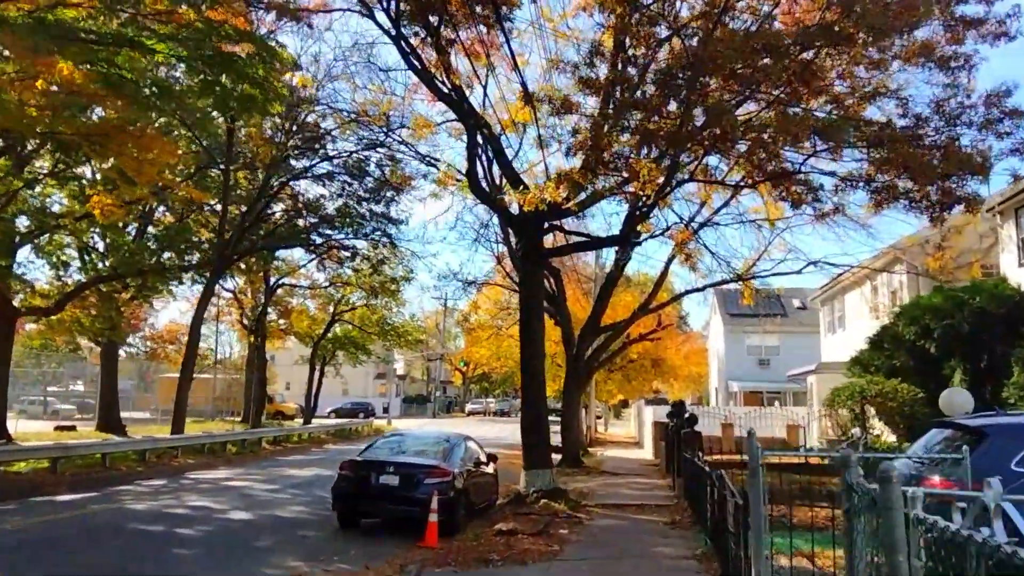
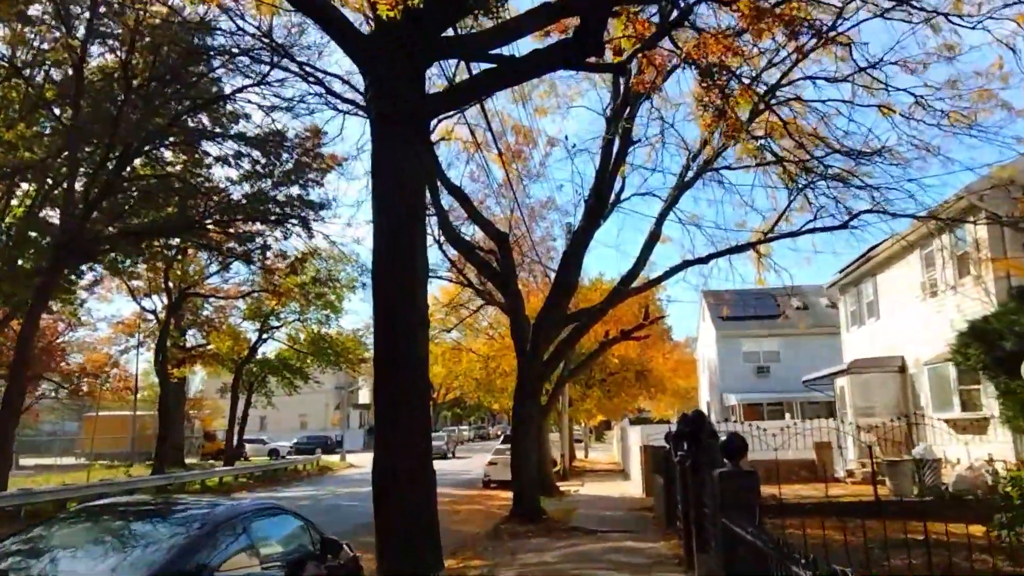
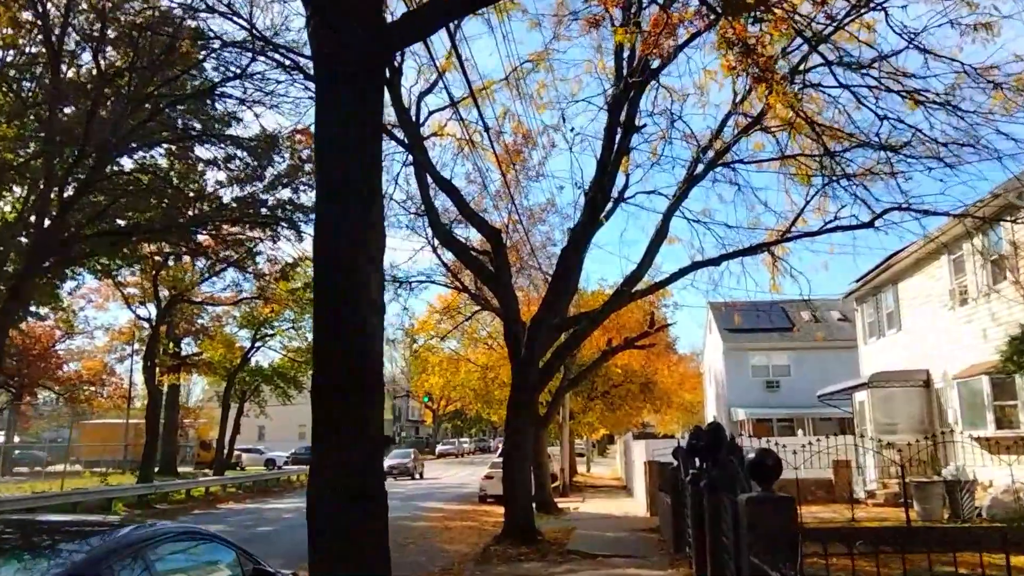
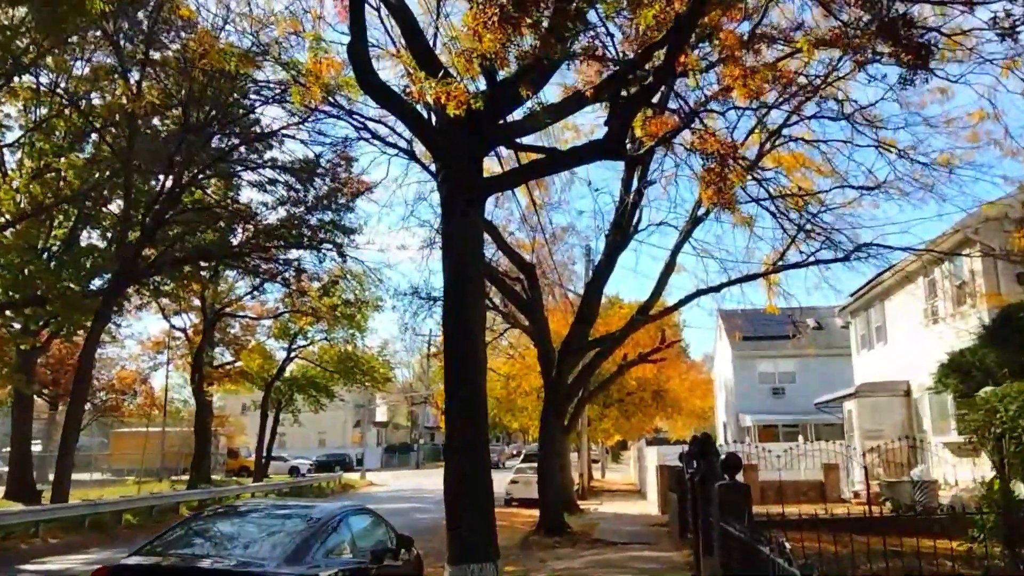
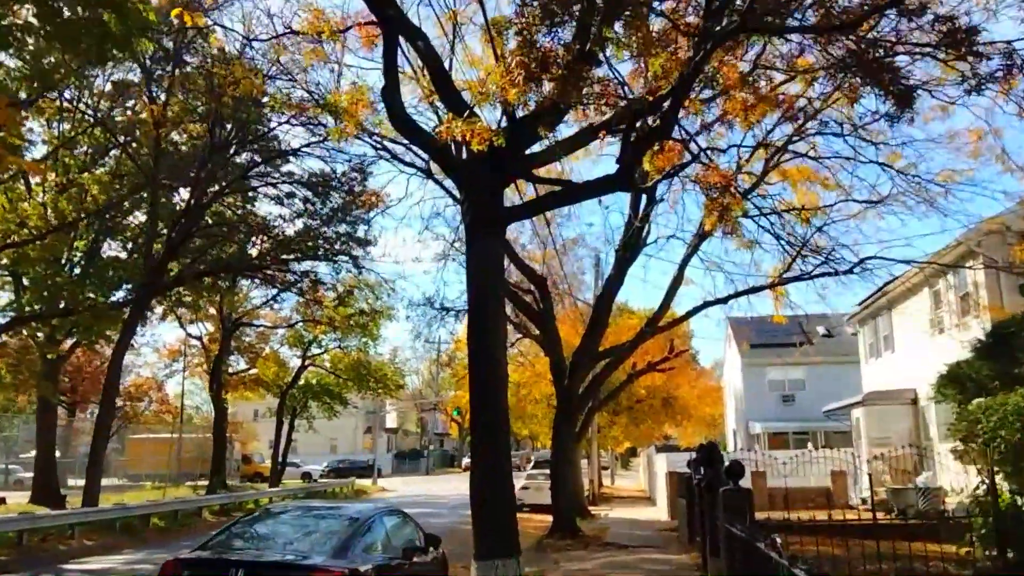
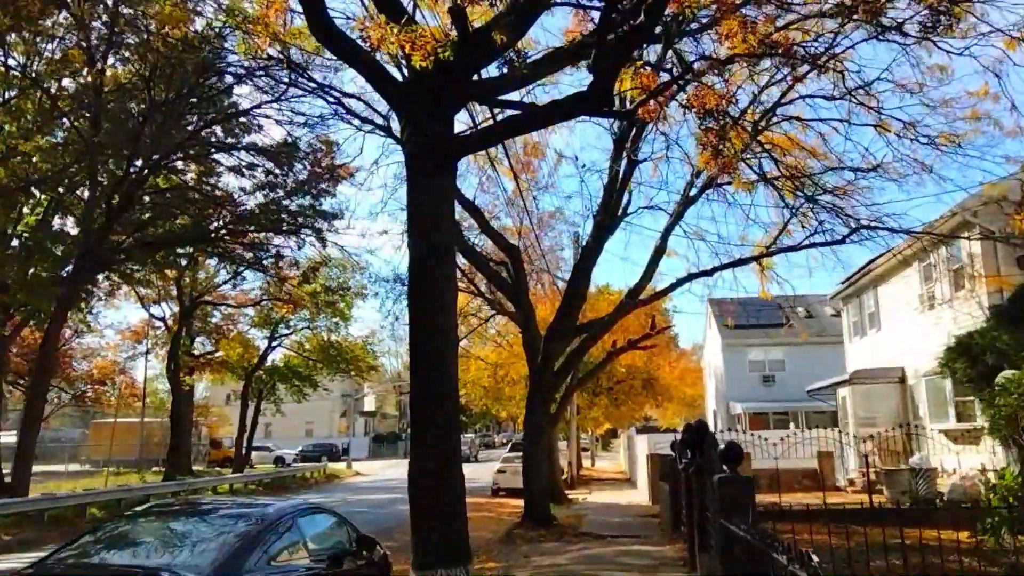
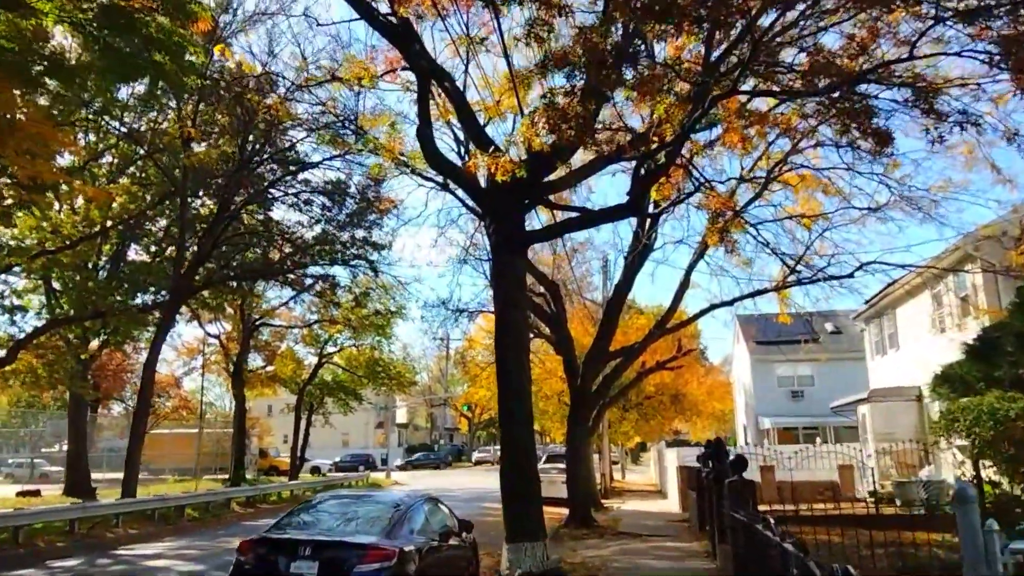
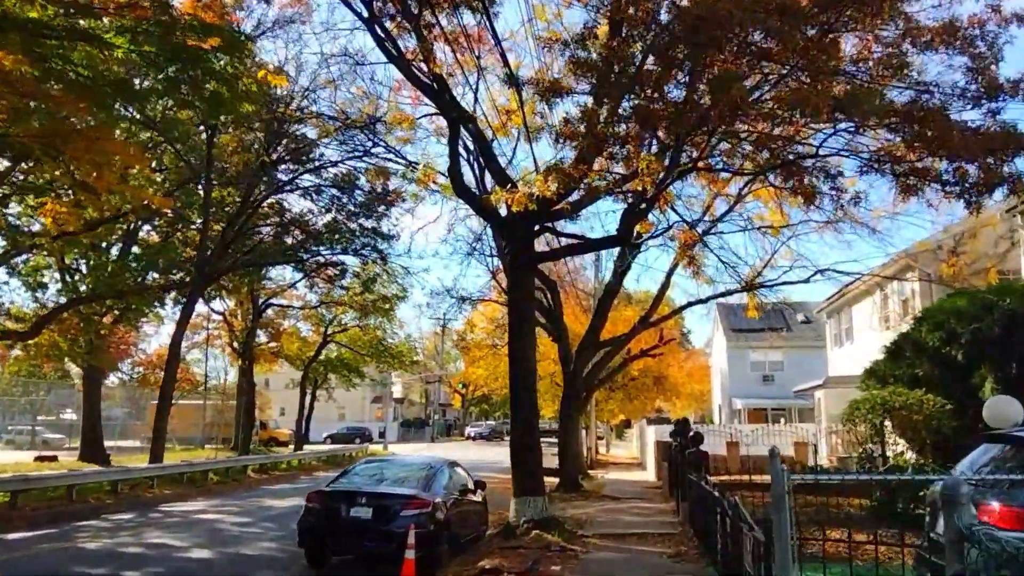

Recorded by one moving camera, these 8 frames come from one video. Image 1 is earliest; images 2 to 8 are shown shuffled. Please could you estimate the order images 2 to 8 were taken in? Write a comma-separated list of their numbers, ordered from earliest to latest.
8, 7, 5, 4, 6, 2, 3
